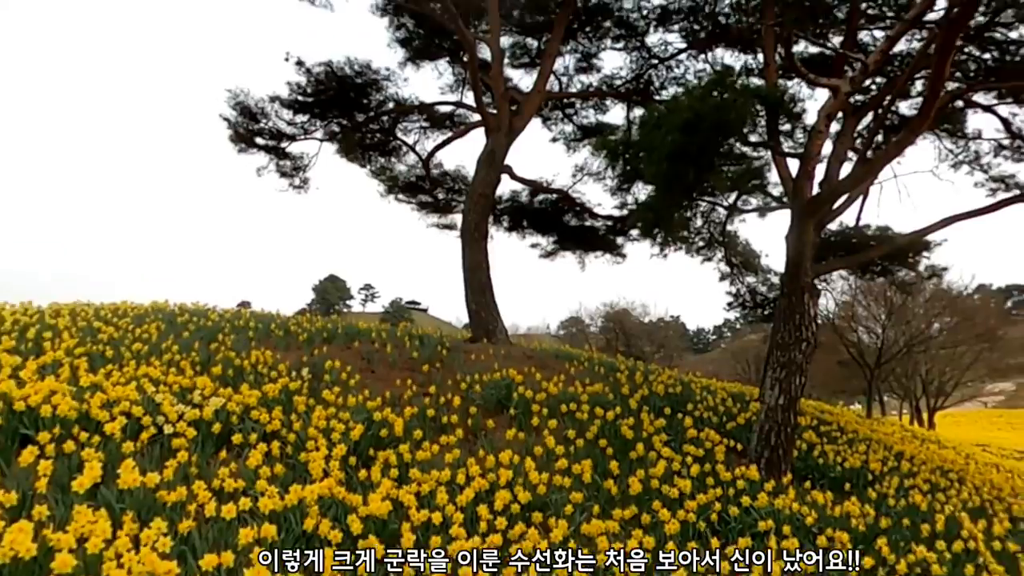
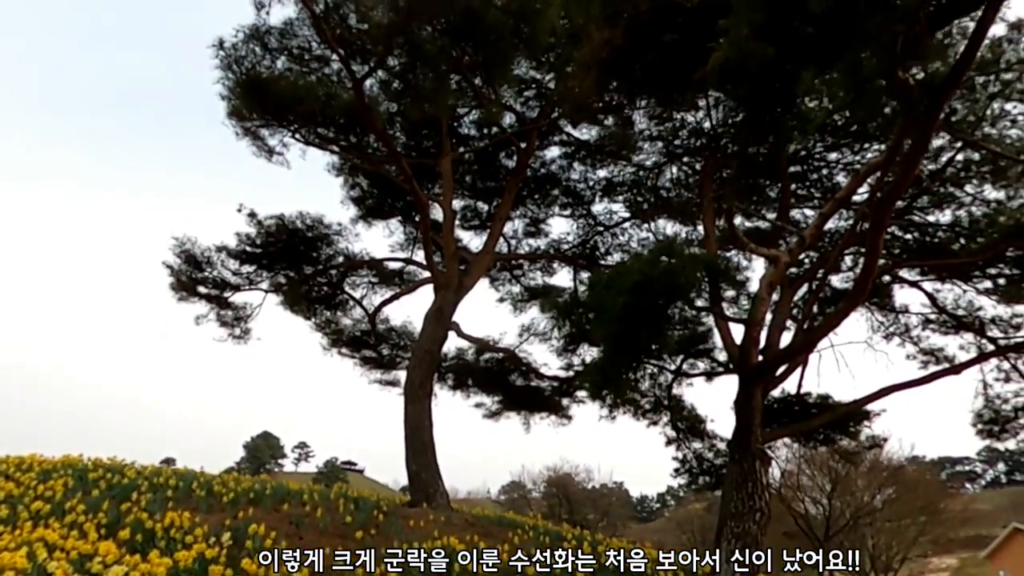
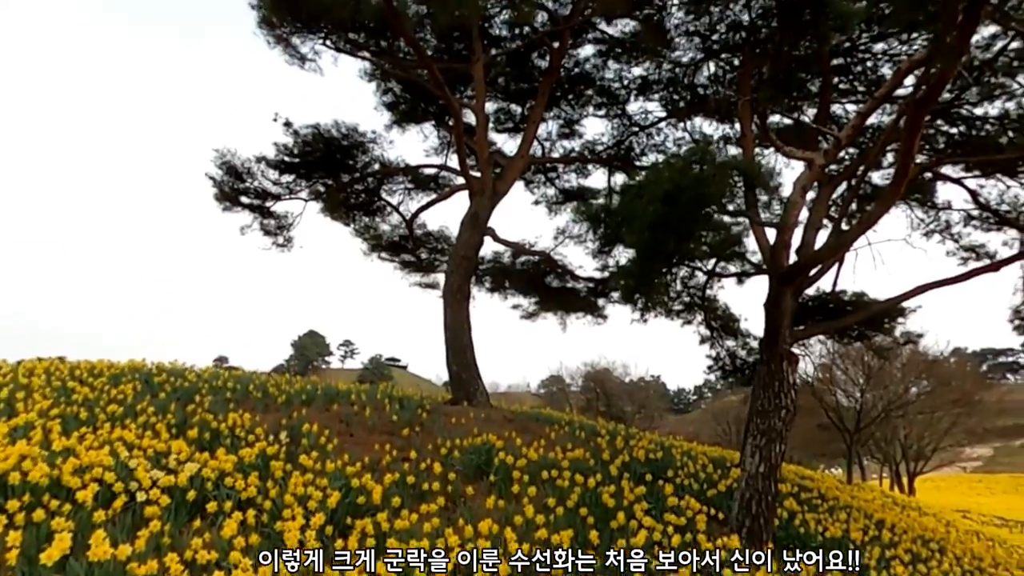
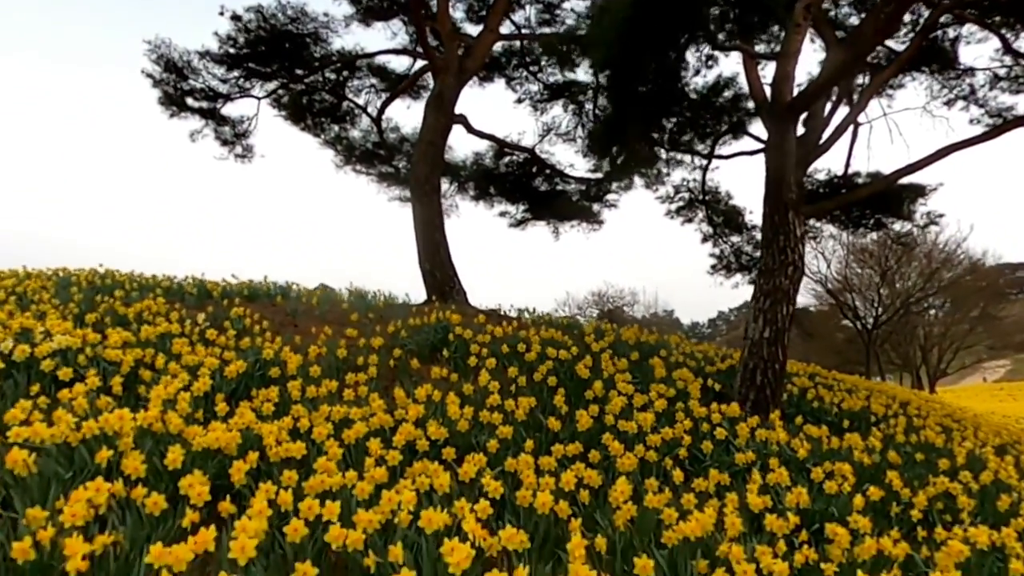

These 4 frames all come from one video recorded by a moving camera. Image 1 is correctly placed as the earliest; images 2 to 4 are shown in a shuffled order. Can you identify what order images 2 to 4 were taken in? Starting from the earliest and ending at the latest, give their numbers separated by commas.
3, 2, 4
